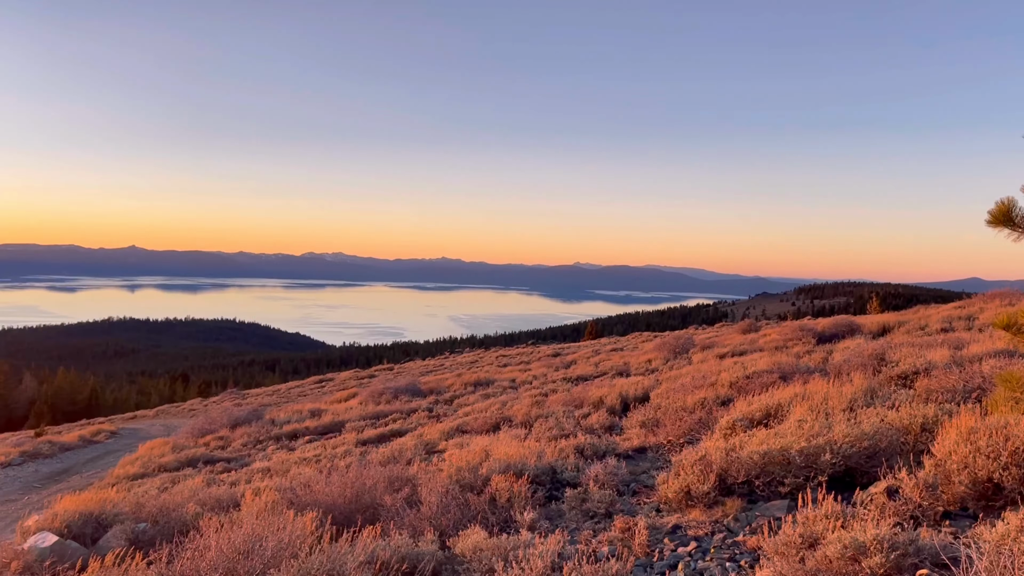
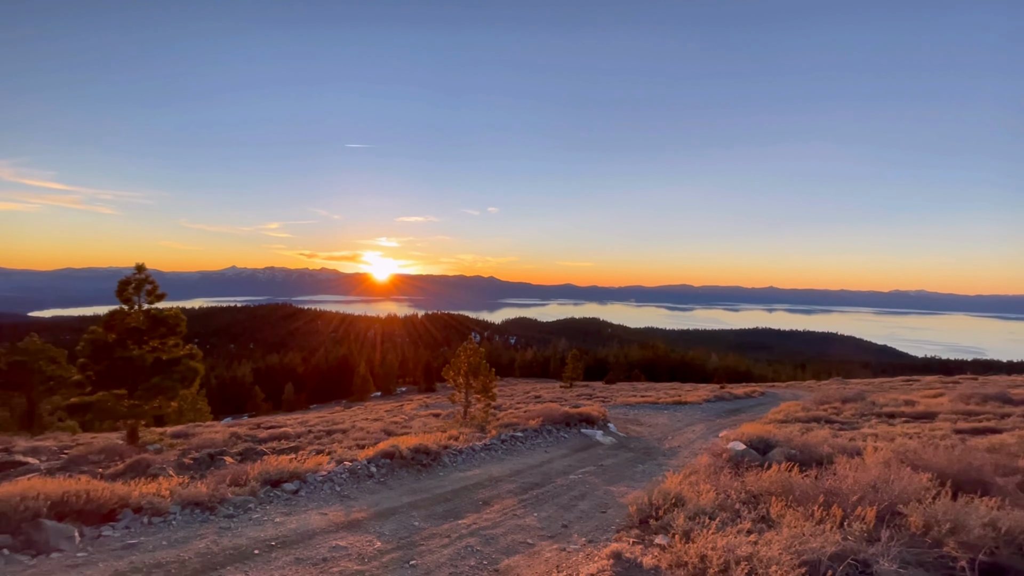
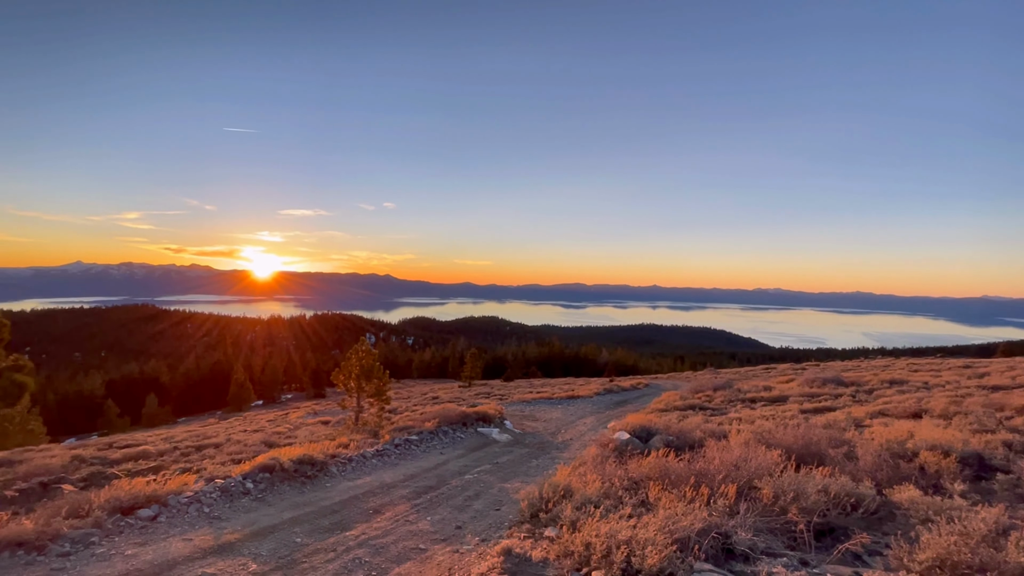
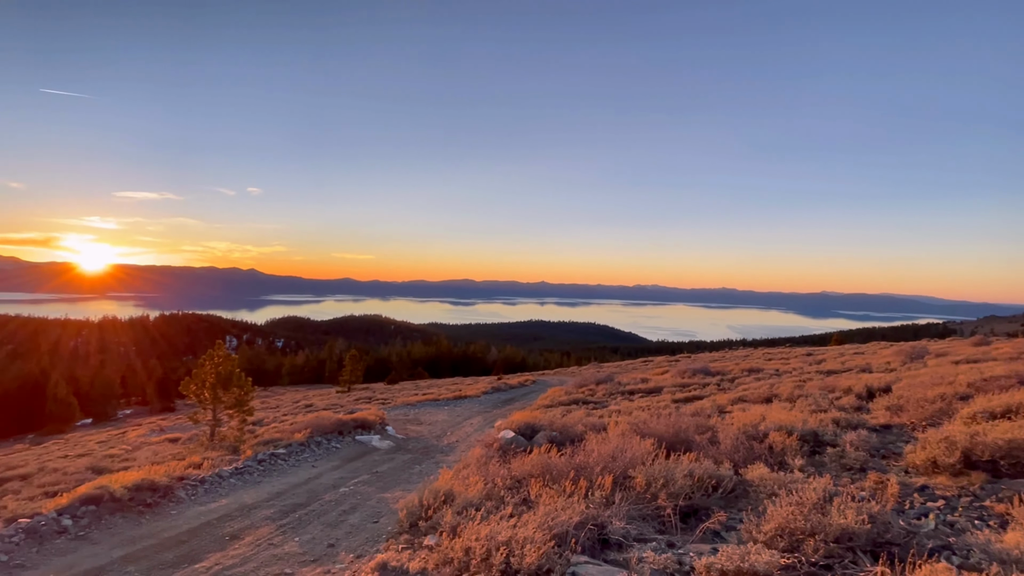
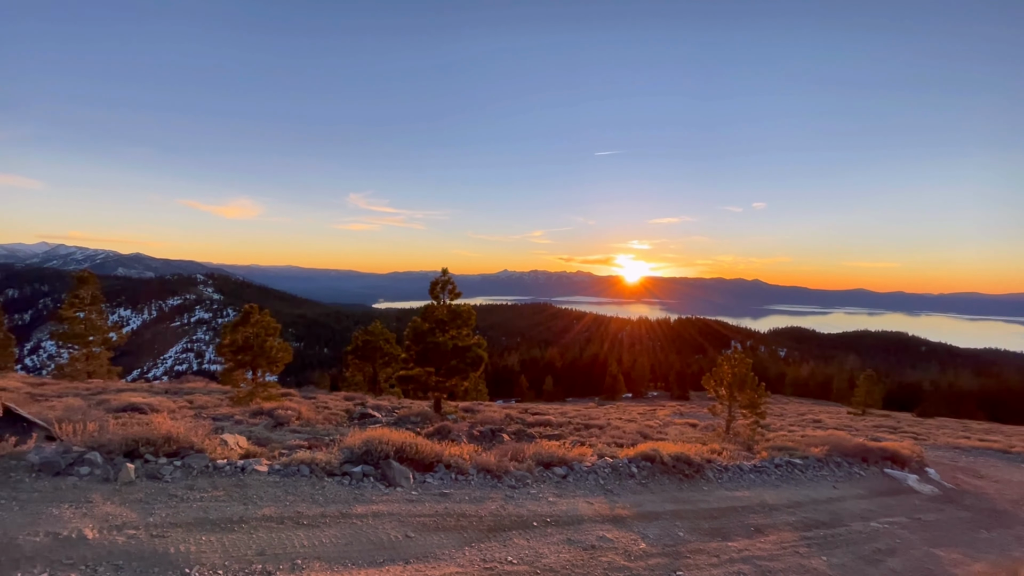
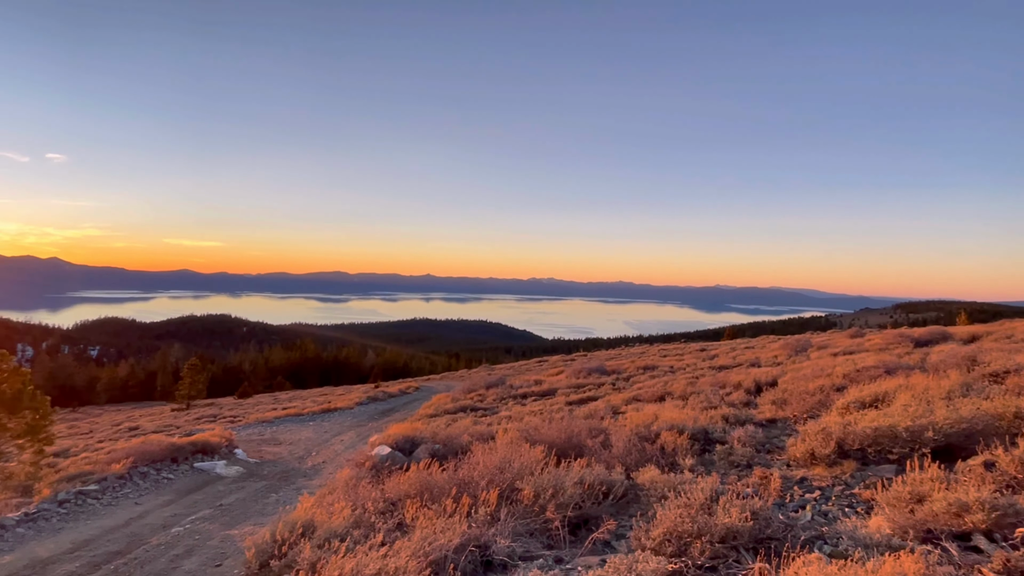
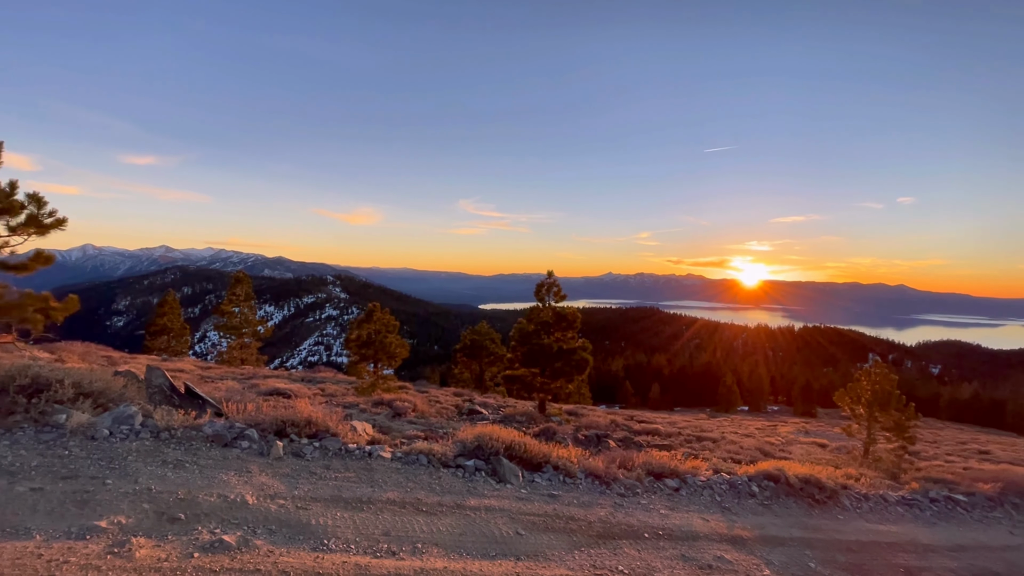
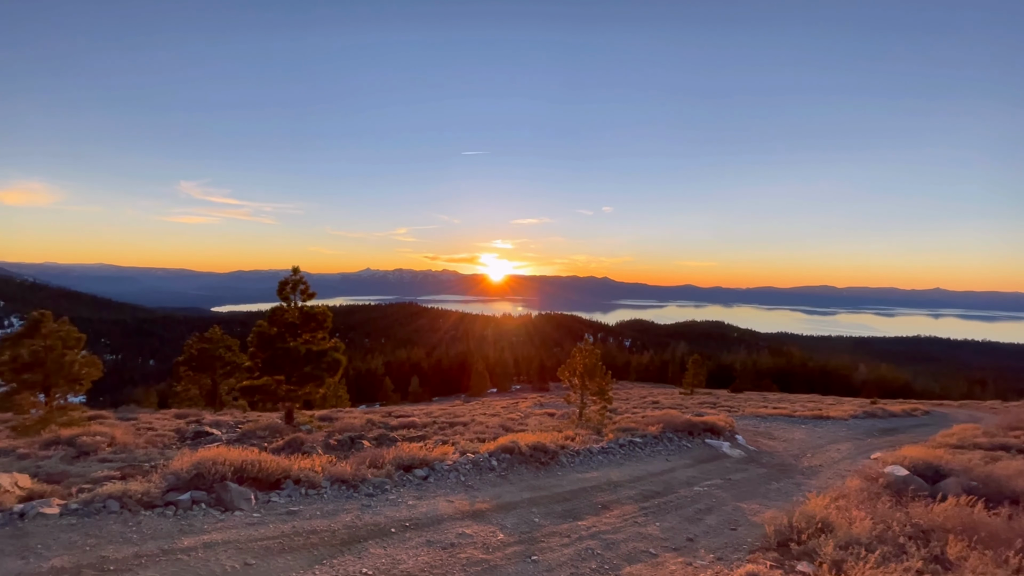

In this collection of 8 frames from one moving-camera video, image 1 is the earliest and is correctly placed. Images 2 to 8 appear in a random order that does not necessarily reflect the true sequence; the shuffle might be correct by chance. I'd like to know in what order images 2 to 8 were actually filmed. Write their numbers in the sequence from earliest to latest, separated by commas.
6, 4, 3, 2, 8, 5, 7
